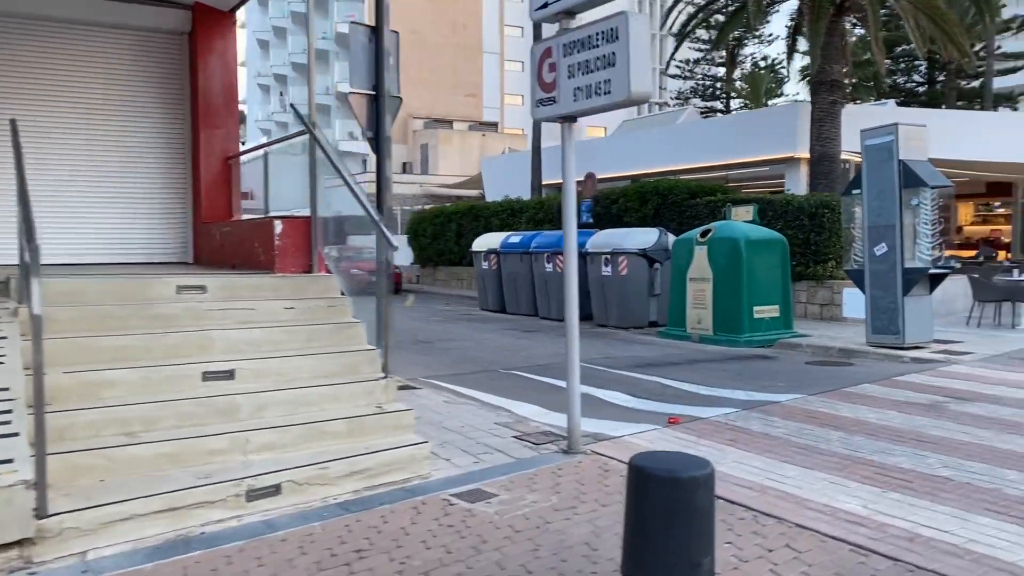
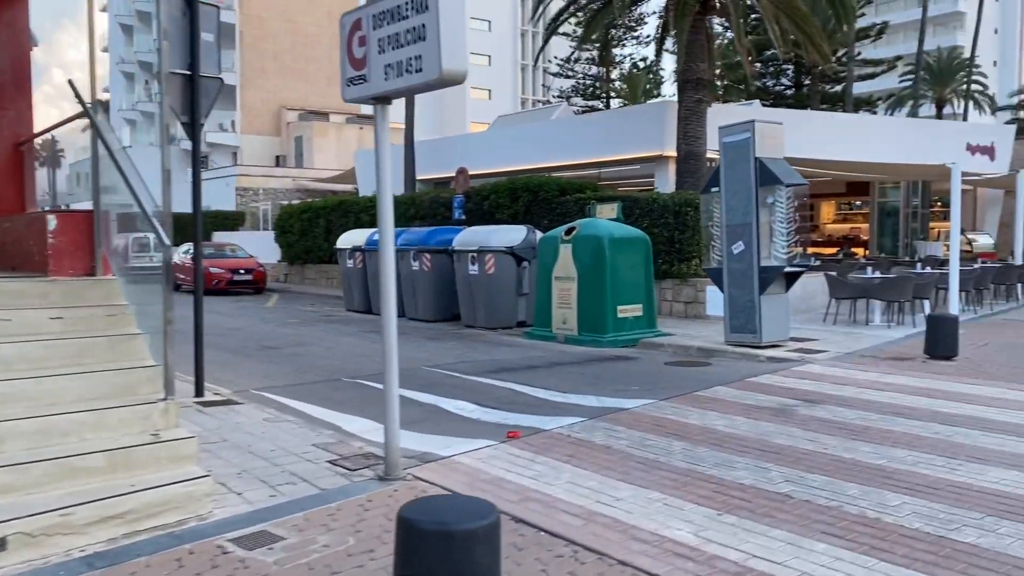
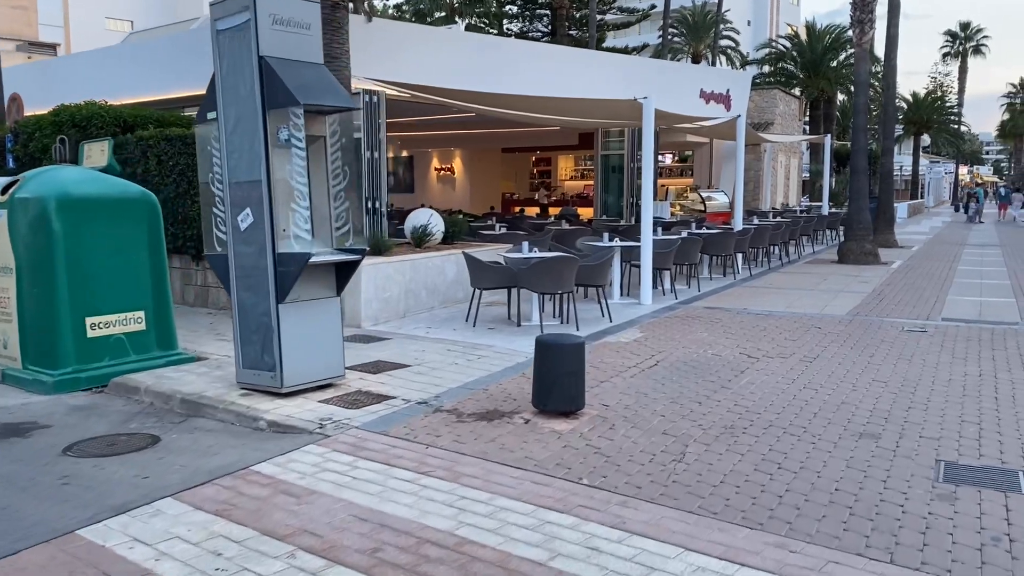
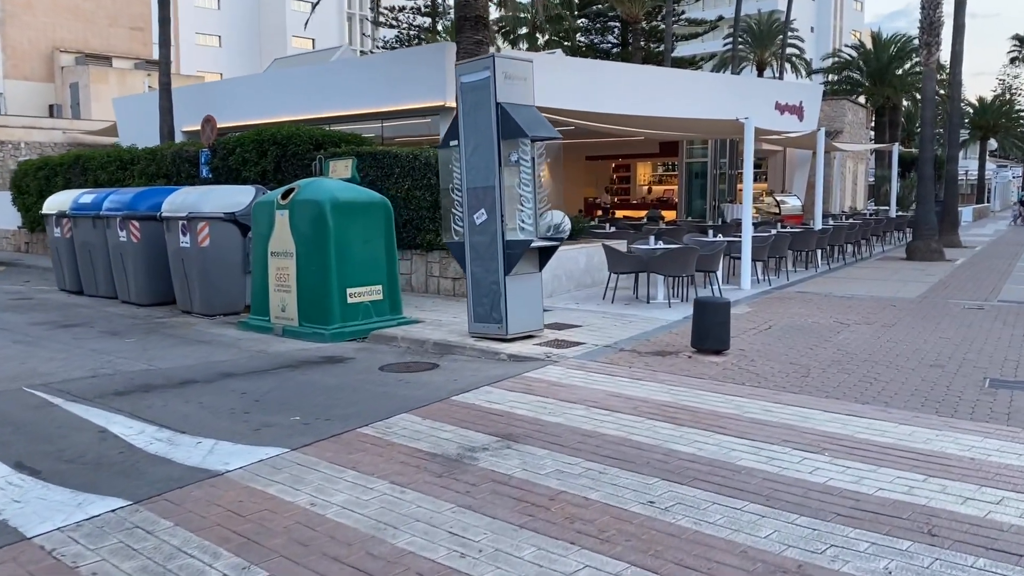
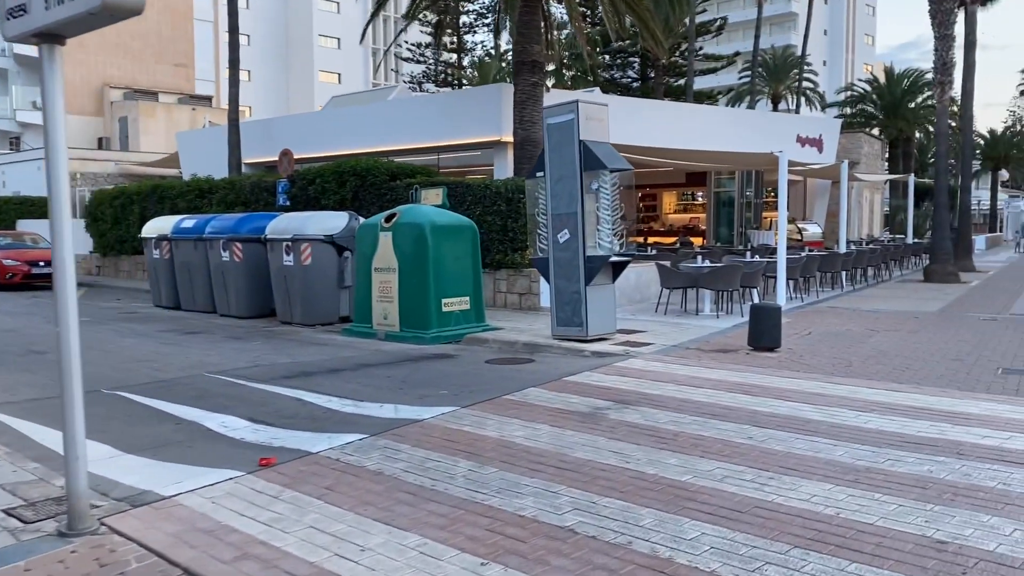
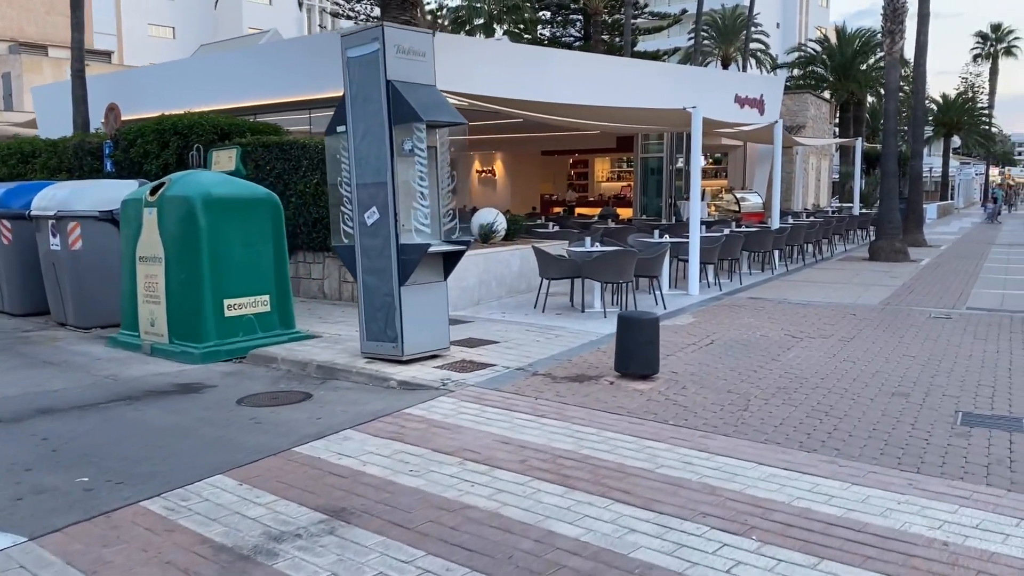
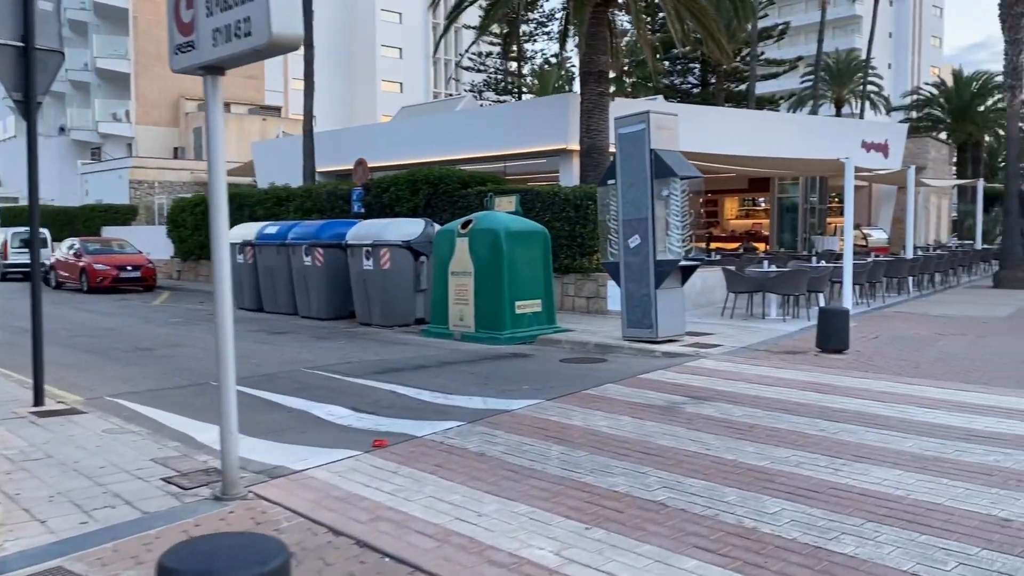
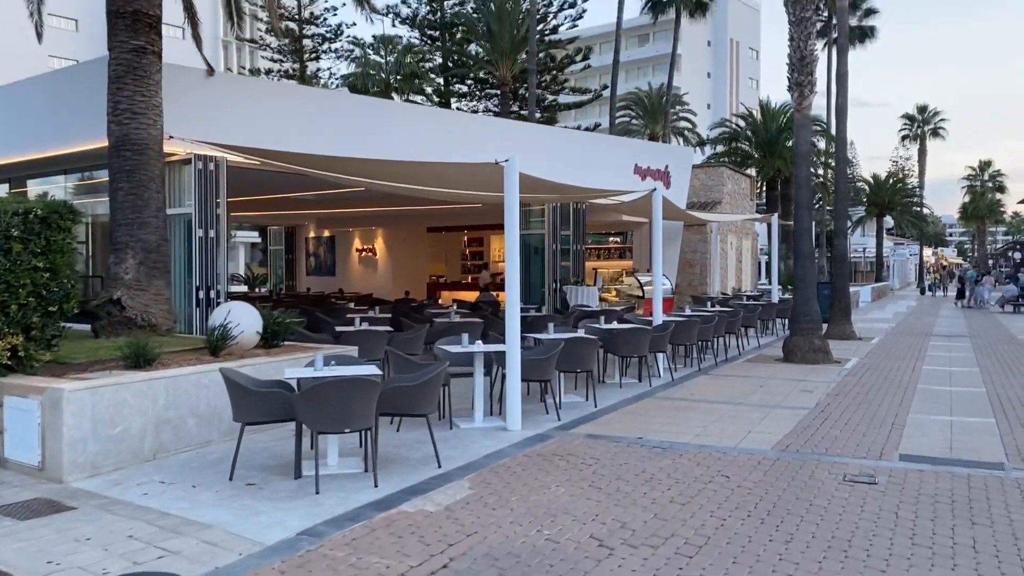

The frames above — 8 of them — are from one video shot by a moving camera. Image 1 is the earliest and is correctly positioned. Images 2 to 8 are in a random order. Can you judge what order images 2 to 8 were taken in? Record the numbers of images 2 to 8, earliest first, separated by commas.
2, 7, 5, 4, 6, 3, 8
